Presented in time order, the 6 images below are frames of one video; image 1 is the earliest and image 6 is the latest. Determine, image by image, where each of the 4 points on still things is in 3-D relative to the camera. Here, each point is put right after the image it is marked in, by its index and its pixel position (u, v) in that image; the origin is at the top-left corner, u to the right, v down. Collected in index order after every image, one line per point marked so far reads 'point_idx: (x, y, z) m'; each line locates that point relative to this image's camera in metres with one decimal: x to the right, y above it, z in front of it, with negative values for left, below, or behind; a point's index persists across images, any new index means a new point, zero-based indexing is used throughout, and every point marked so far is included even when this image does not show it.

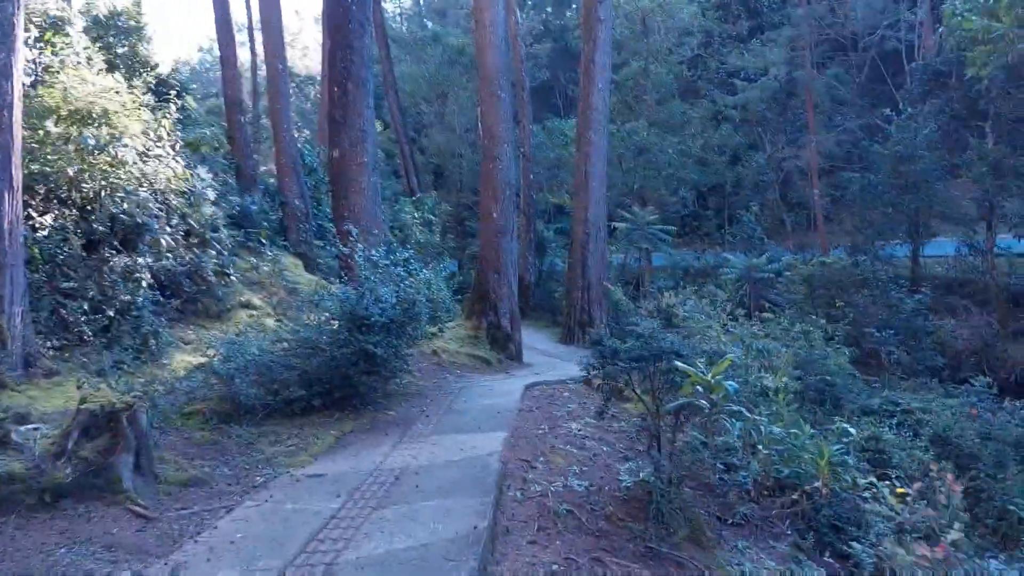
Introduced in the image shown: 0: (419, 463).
0: (-0.8, -1.5, +7.0) m
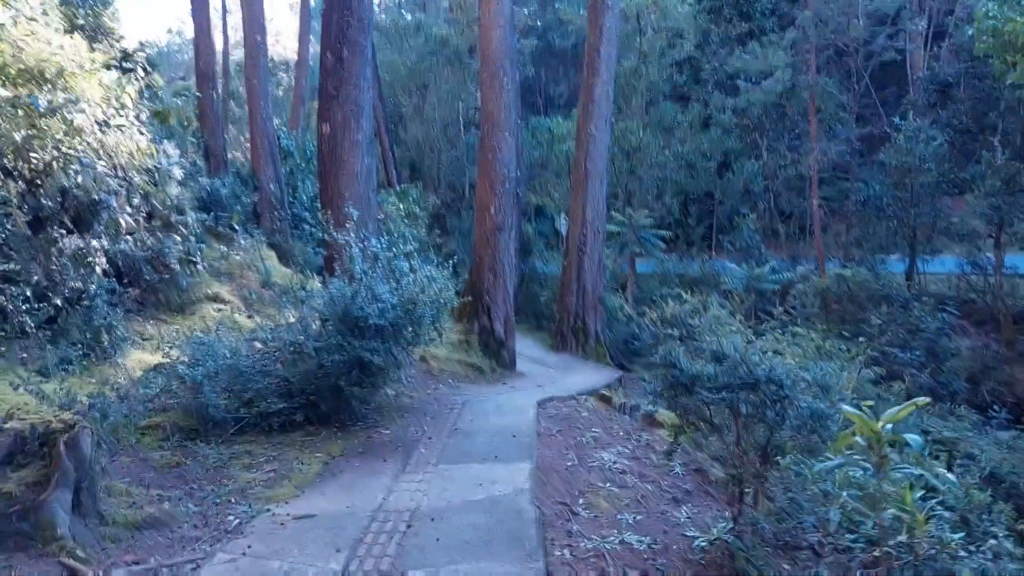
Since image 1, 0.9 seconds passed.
0: (-0.6, -1.5, +5.7) m
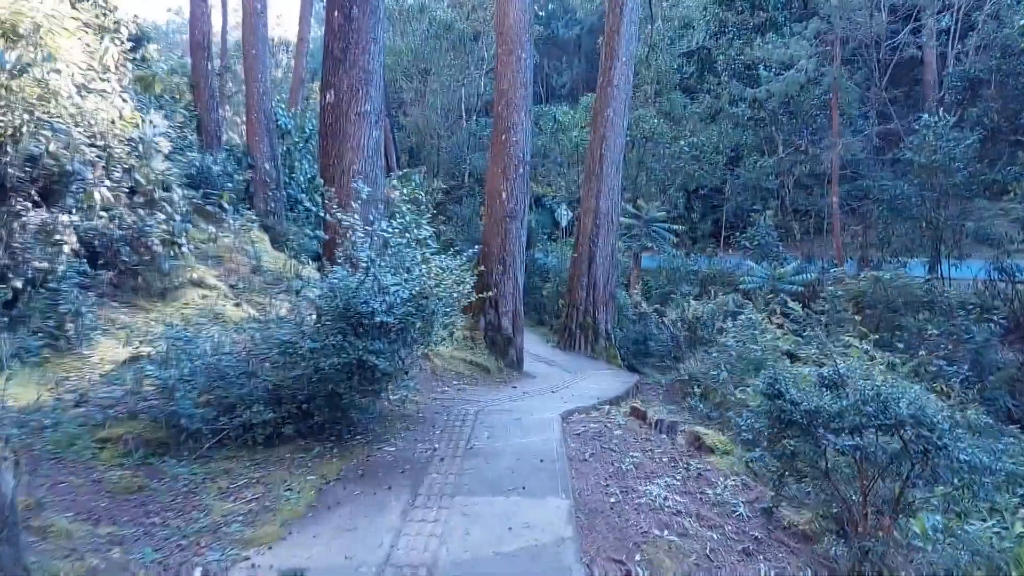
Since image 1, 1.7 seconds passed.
0: (-0.3, -1.5, +4.6) m
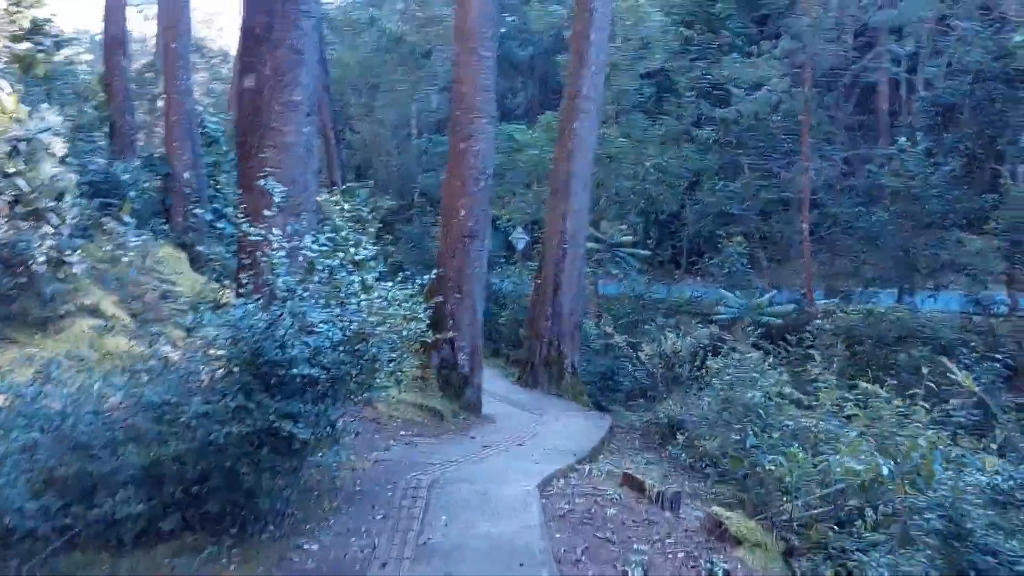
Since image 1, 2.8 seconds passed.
0: (-0.4, -1.7, +2.8) m
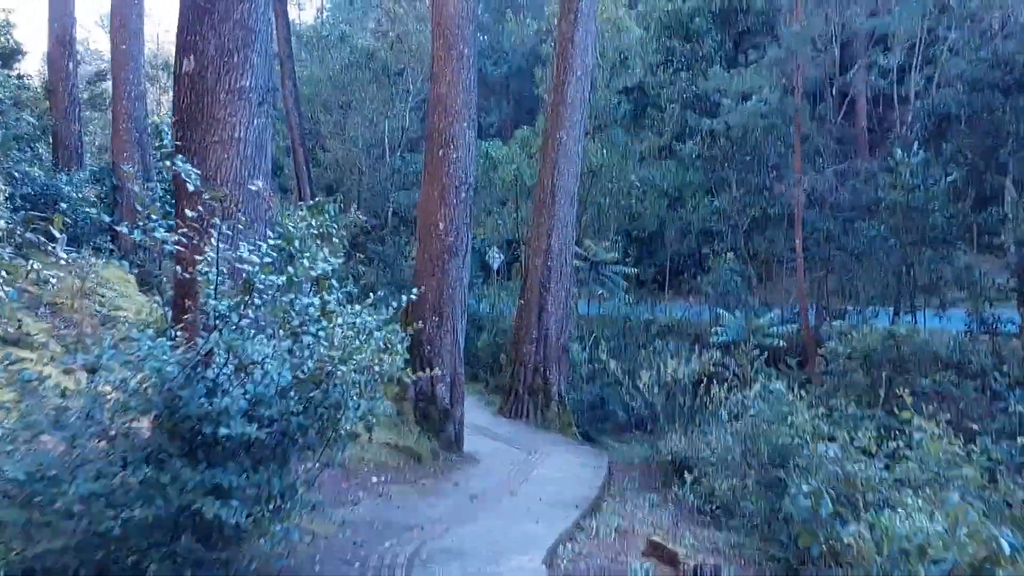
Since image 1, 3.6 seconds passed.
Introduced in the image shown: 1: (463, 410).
0: (-0.3, -1.7, +1.5) m
1: (-0.6, -1.6, +10.7) m
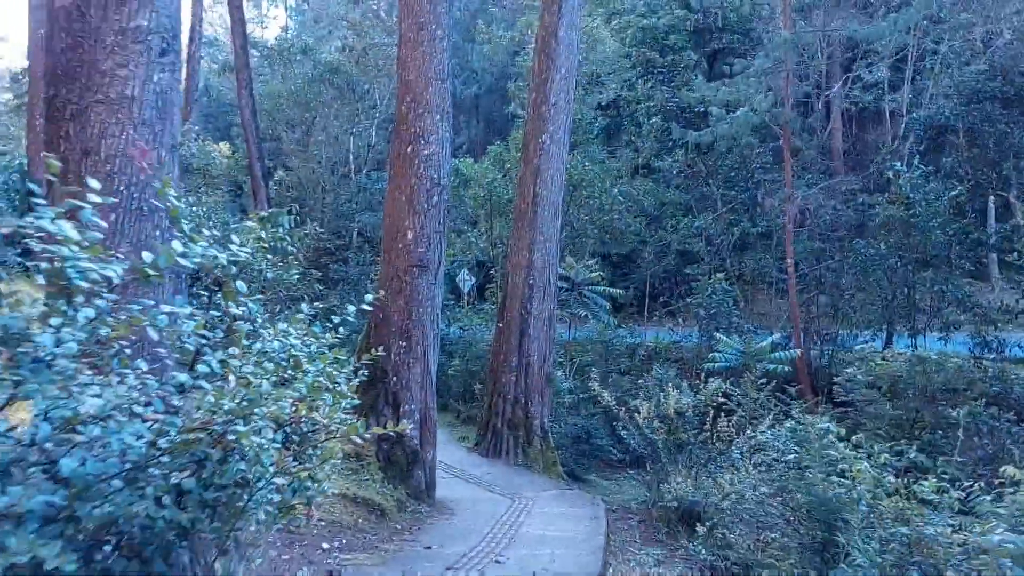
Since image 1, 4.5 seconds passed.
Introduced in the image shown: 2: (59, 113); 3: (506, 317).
0: (-0.1, -1.7, -0.1) m
1: (-0.8, -1.8, +9.1) m
2: (-2.5, +0.9, +4.5) m
3: (-0.1, -0.4, +12.5) m
